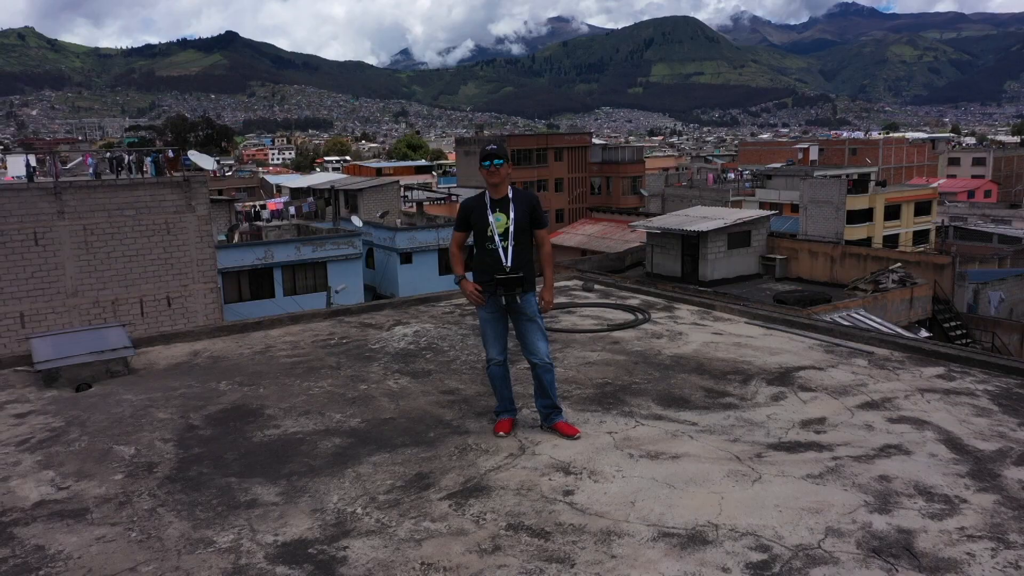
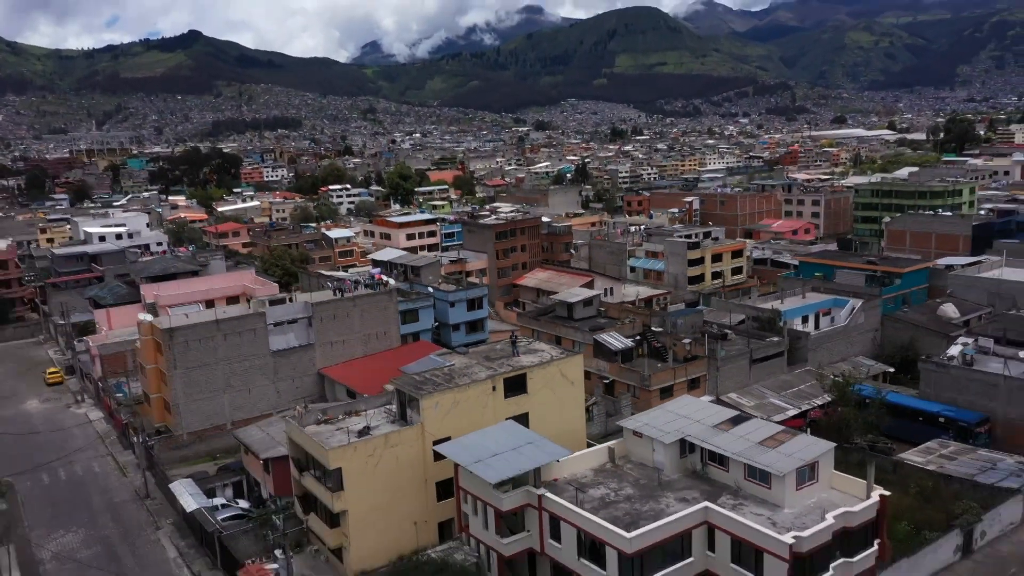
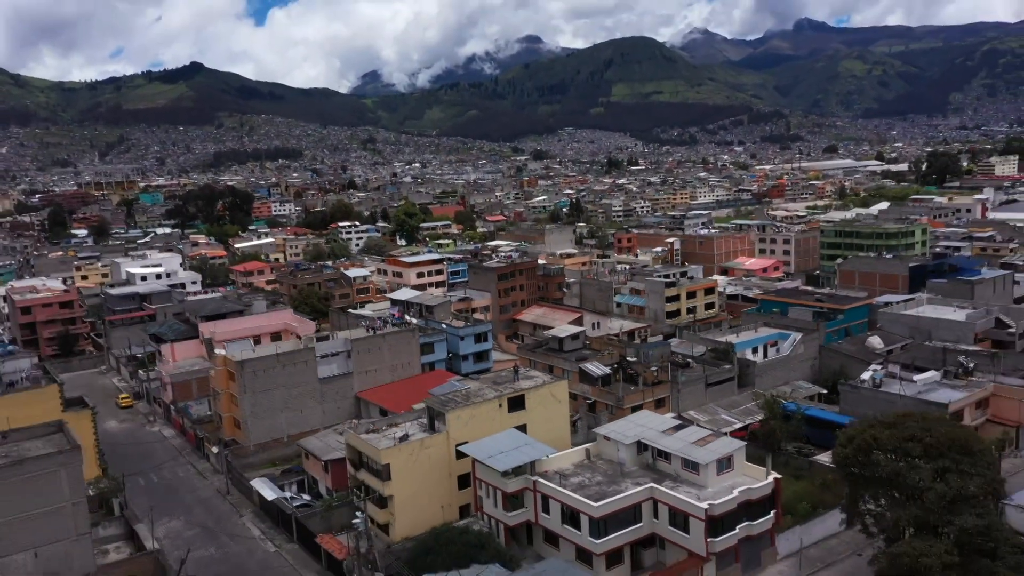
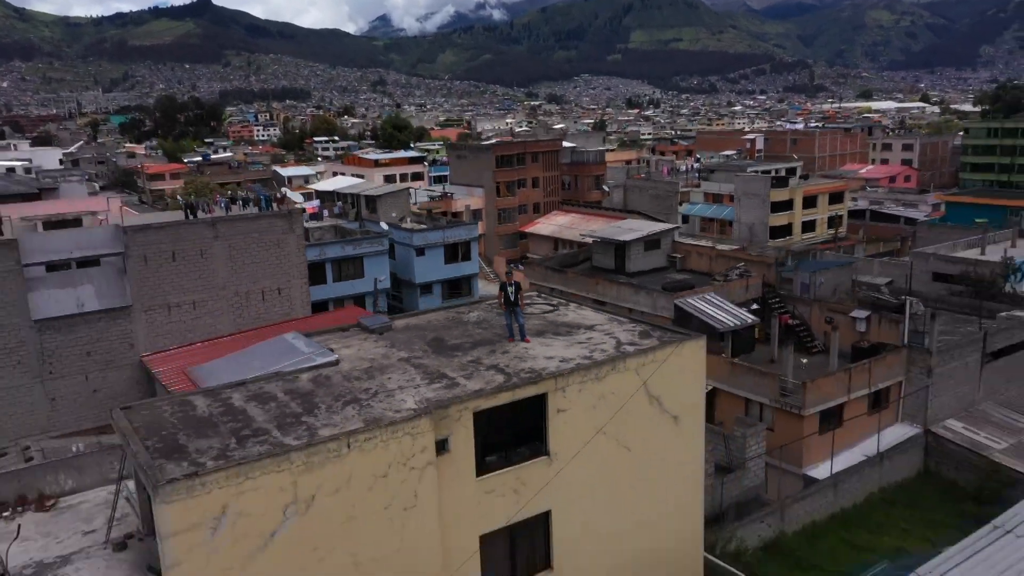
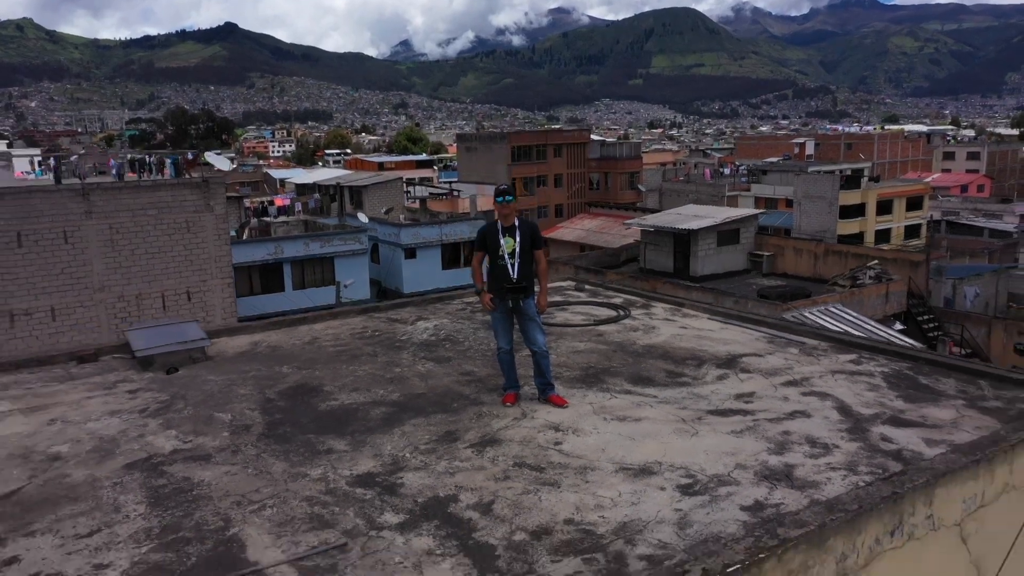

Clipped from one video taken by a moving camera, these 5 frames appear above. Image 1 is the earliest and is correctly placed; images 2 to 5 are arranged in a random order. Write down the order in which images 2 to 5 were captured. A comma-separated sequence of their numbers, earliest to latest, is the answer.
5, 4, 2, 3
